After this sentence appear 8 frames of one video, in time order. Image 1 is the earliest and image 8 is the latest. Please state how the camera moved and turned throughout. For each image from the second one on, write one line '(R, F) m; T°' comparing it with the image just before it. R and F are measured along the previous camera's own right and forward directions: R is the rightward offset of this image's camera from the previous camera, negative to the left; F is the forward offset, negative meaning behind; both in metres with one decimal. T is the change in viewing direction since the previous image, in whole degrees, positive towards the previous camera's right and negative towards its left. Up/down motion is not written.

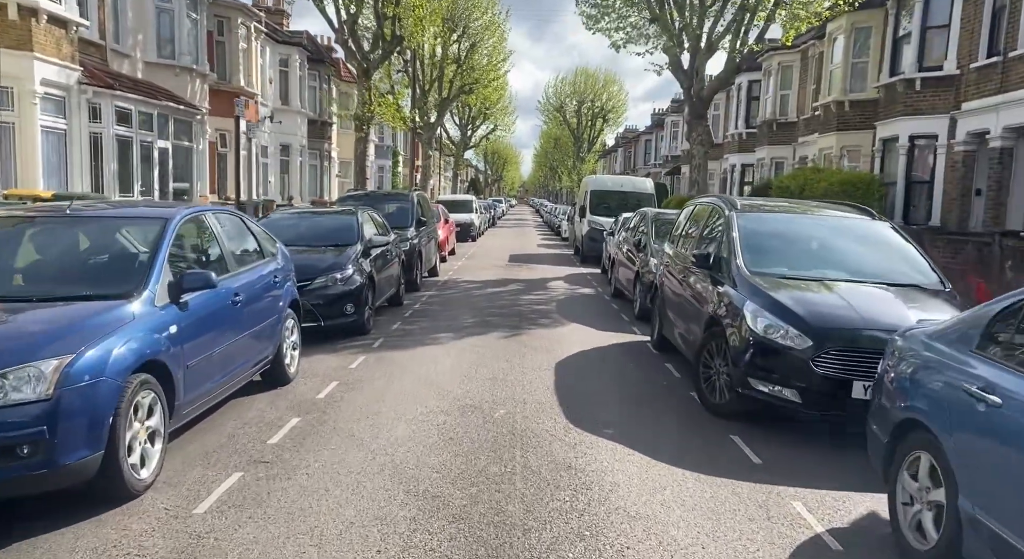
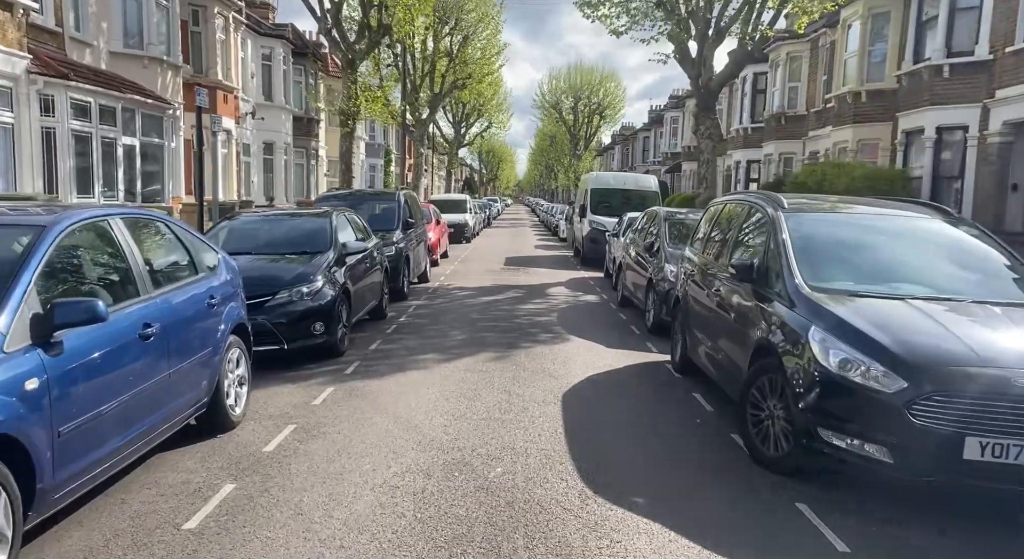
(0.0, +1.3) m; 0°
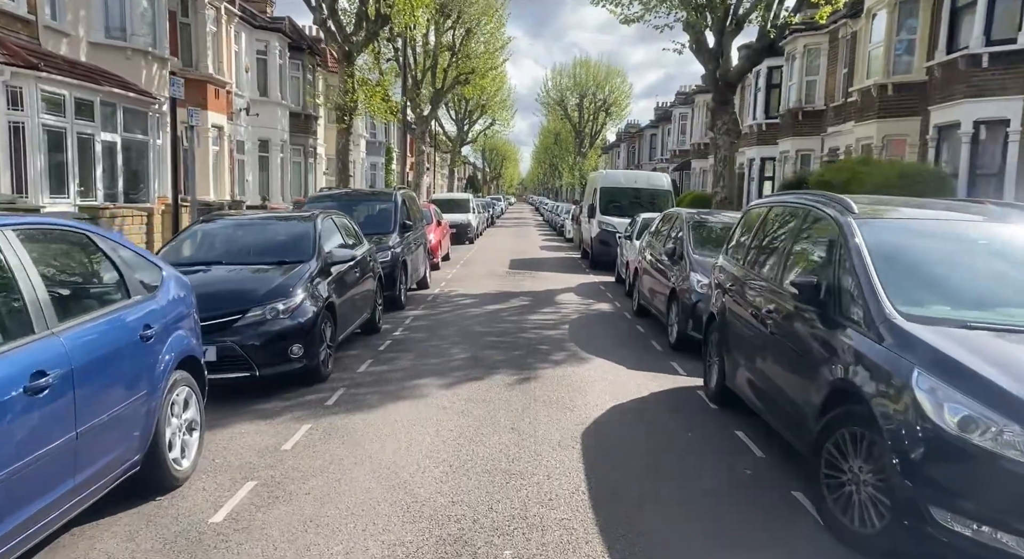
(0.0, +1.0) m; 0°
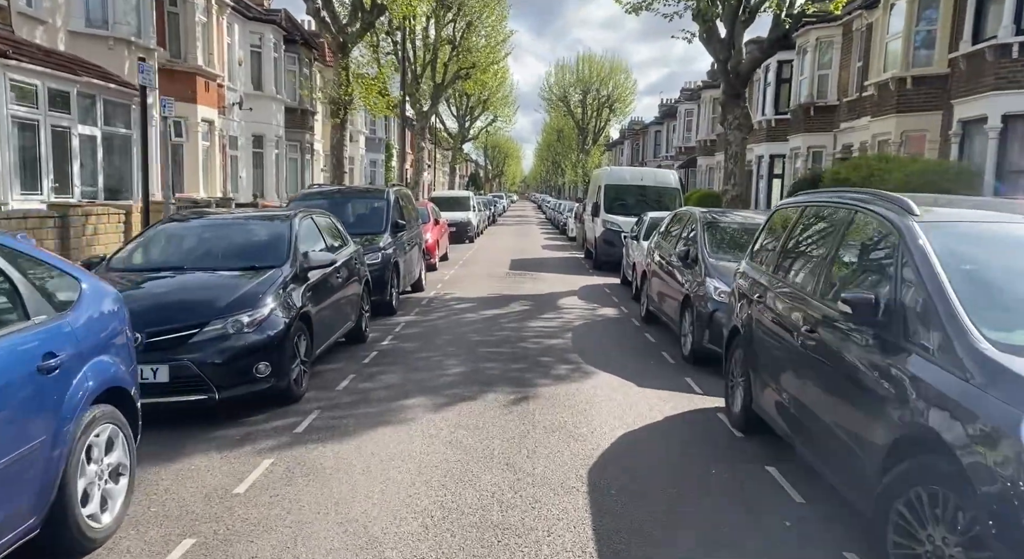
(0.0, +0.8) m; 0°
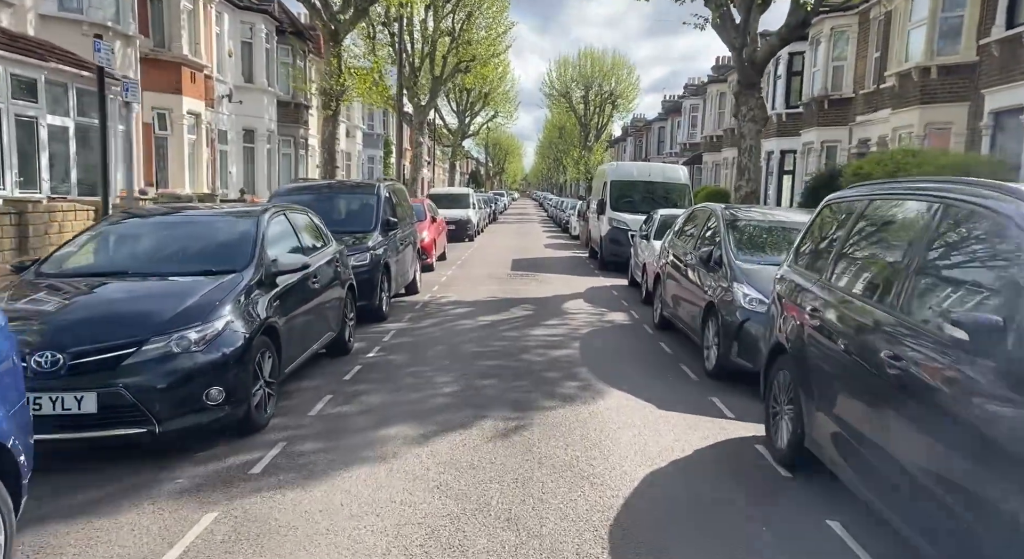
(0.0, +0.9) m; 0°
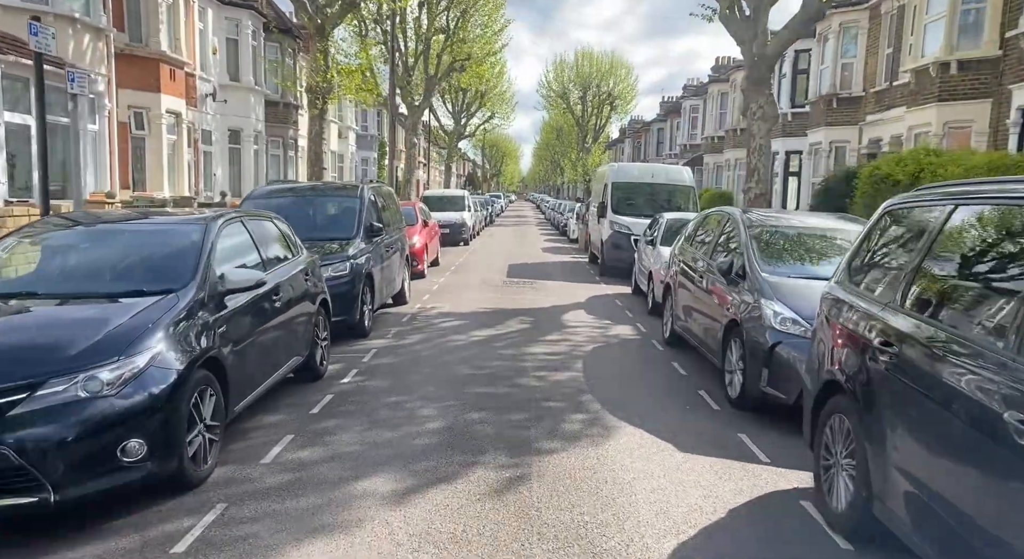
(0.0, +0.9) m; 0°
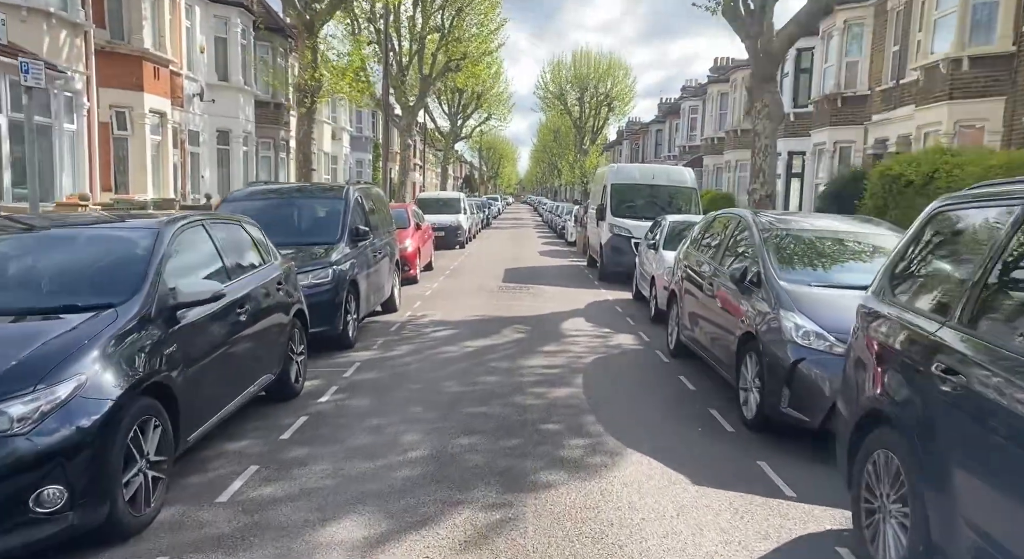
(0.0, +0.6) m; 0°
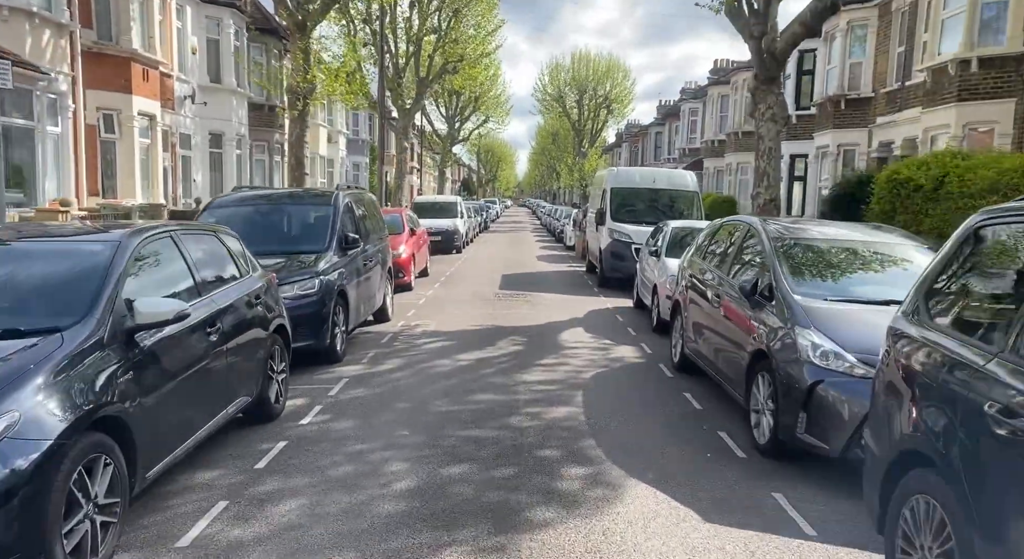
(0.0, +0.4) m; 0°
